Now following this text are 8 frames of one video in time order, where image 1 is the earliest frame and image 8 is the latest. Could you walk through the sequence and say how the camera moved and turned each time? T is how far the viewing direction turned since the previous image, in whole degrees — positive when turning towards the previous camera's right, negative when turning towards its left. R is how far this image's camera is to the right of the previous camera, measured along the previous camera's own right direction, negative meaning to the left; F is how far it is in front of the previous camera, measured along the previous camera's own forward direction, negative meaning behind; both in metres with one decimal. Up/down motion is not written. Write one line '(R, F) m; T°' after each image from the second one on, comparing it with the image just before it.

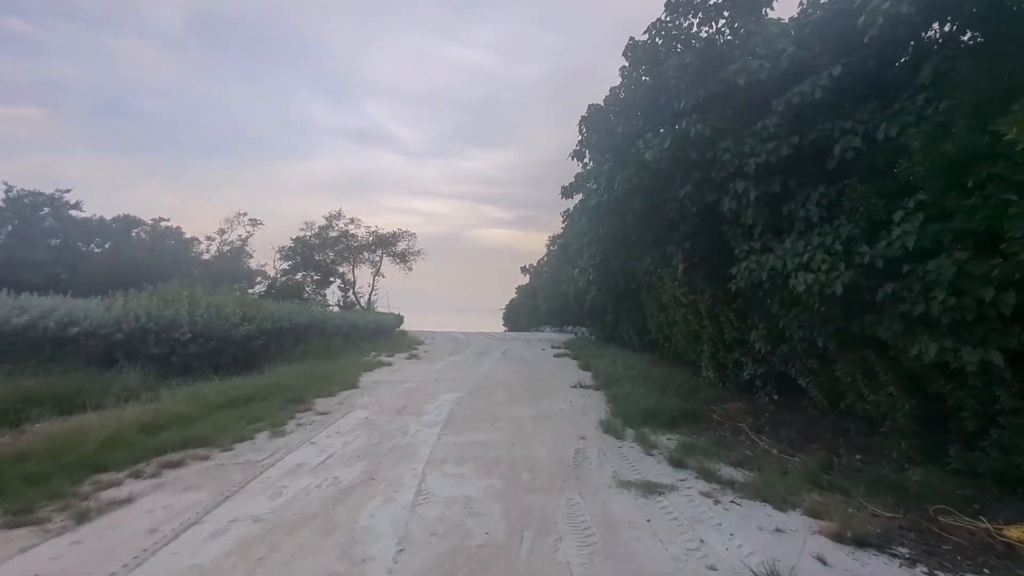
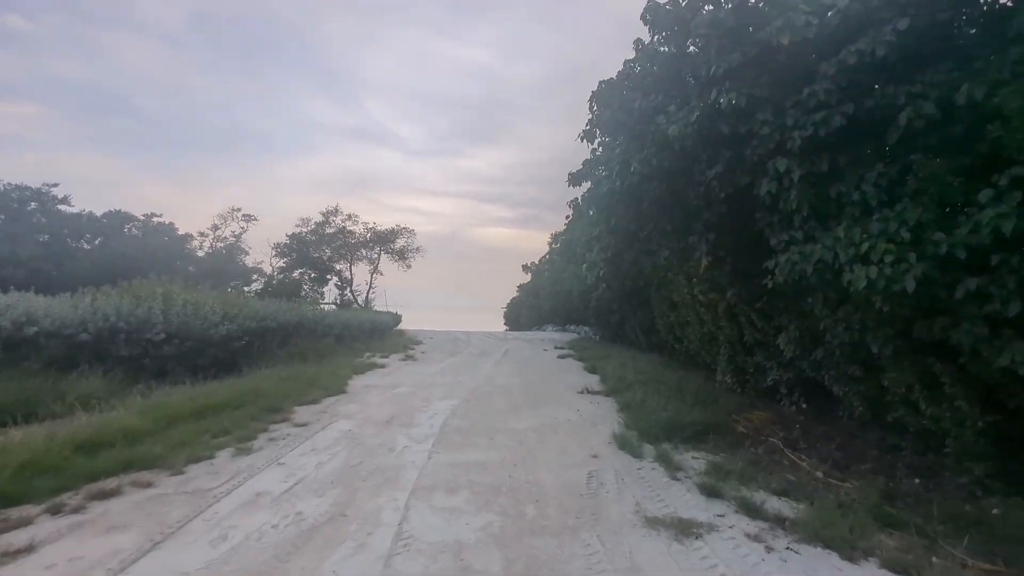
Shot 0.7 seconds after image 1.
(0.0, +1.1) m; 0°
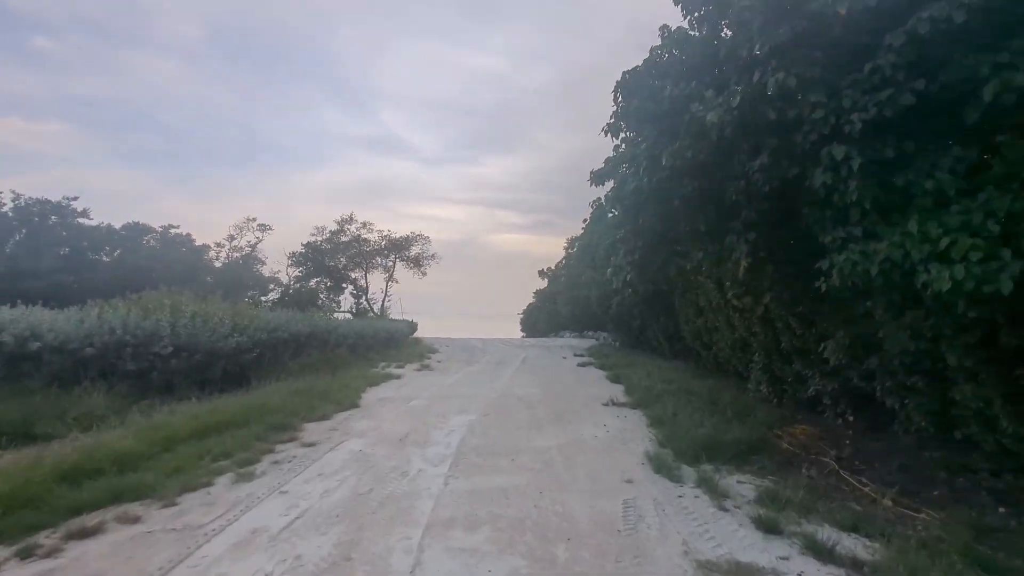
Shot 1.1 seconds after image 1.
(-0.1, +0.7) m; -2°
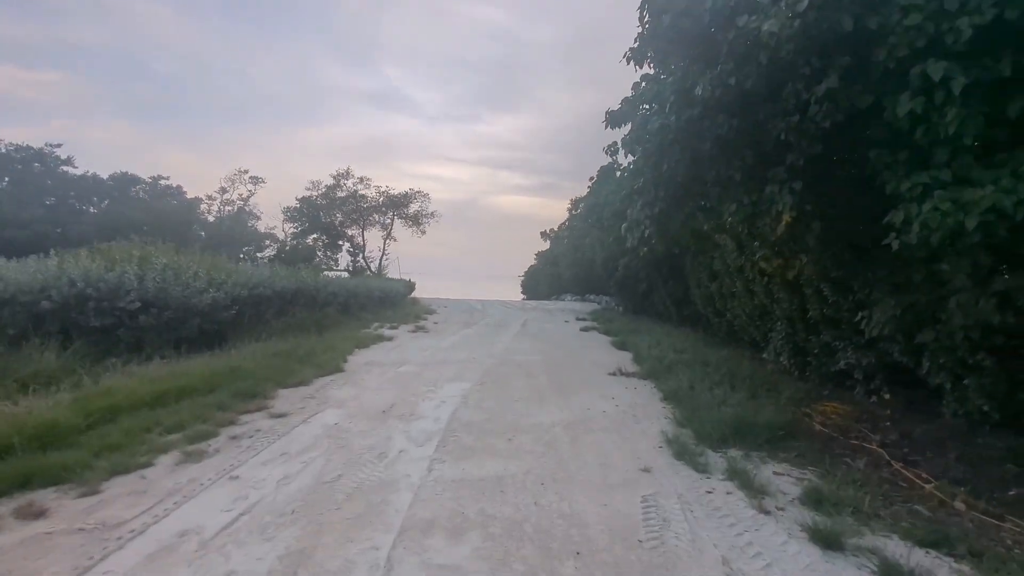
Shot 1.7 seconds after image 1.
(0.0, +1.2) m; 0°
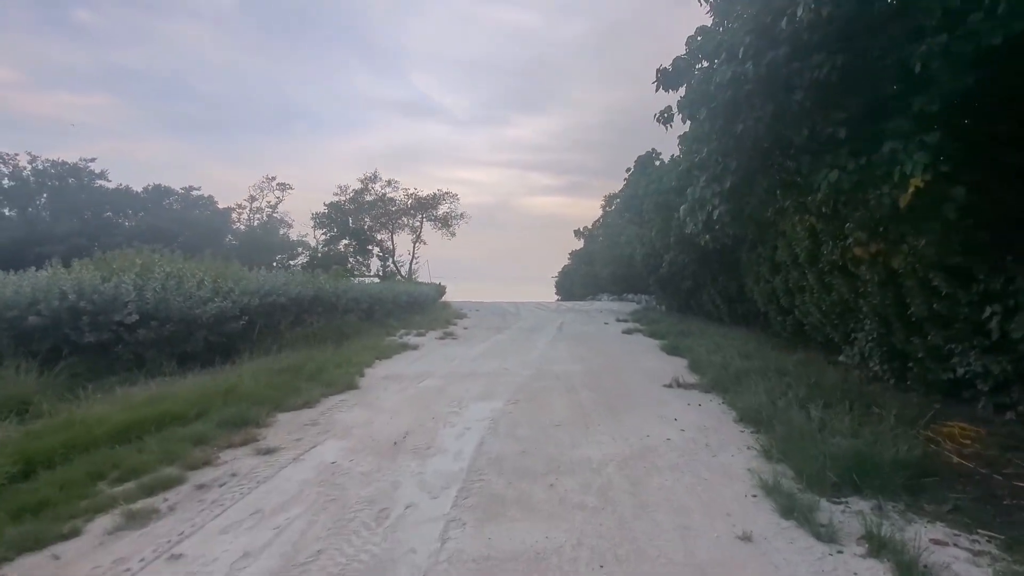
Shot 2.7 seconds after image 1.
(0.0, +1.6) m; -4°
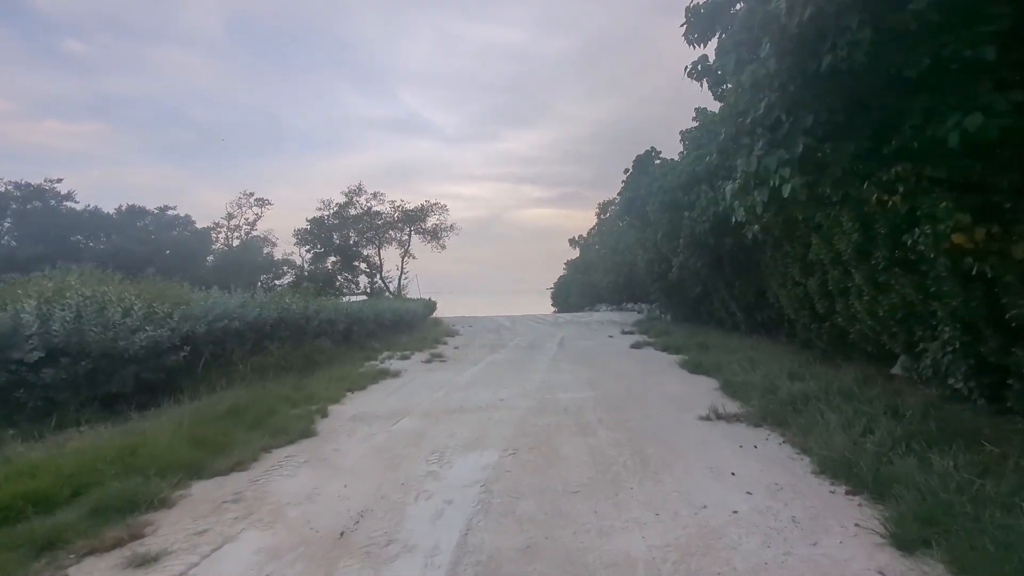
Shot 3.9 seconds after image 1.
(0.0, +2.0) m; +1°
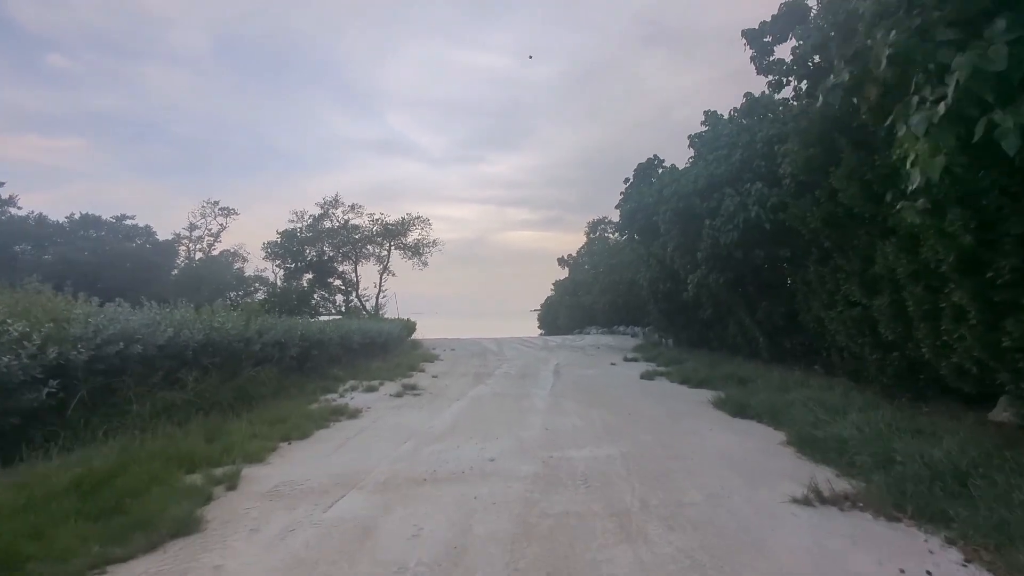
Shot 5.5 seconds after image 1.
(-0.2, +2.7) m; +2°
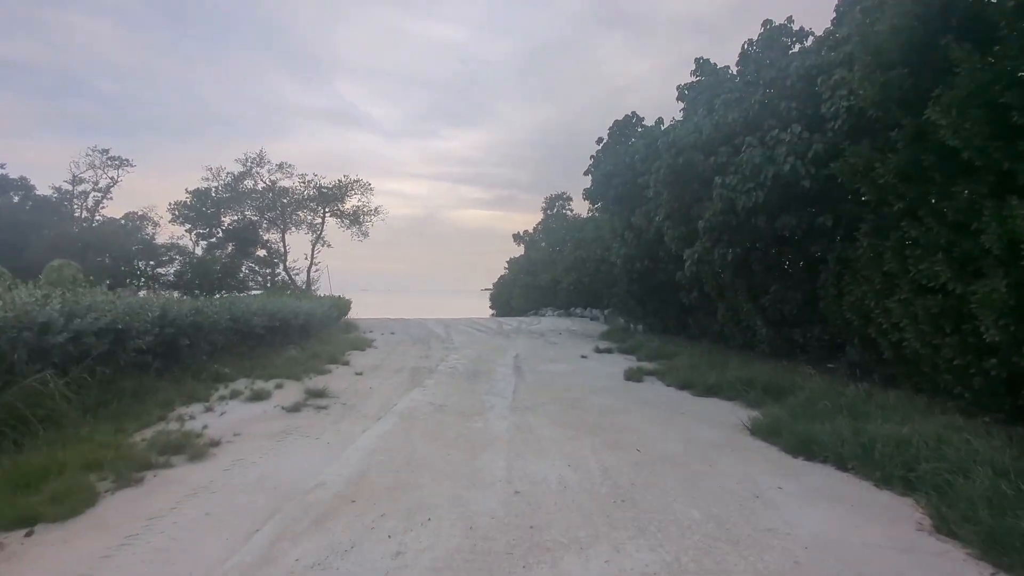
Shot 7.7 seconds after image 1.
(0.0, +3.6) m; +5°
